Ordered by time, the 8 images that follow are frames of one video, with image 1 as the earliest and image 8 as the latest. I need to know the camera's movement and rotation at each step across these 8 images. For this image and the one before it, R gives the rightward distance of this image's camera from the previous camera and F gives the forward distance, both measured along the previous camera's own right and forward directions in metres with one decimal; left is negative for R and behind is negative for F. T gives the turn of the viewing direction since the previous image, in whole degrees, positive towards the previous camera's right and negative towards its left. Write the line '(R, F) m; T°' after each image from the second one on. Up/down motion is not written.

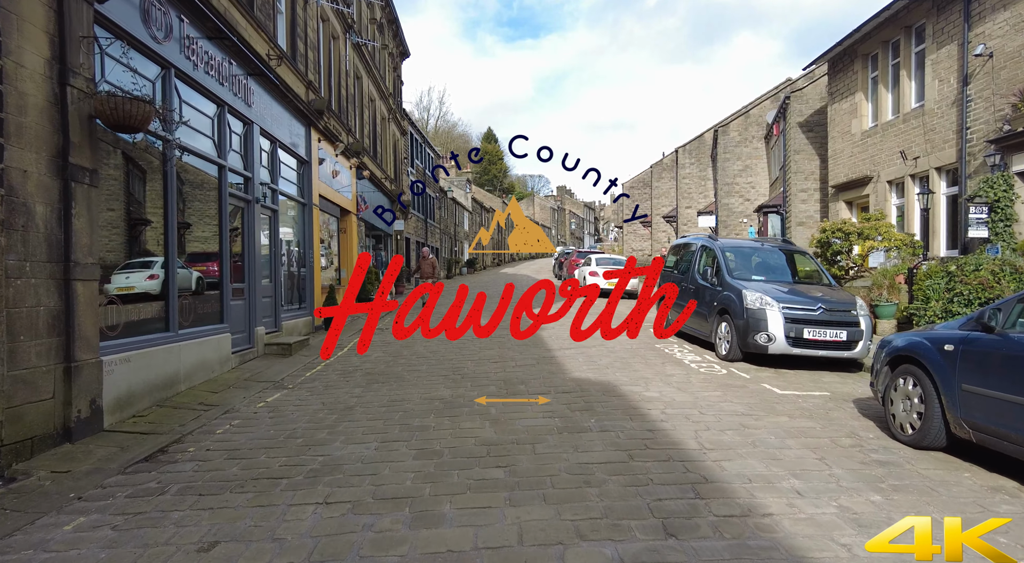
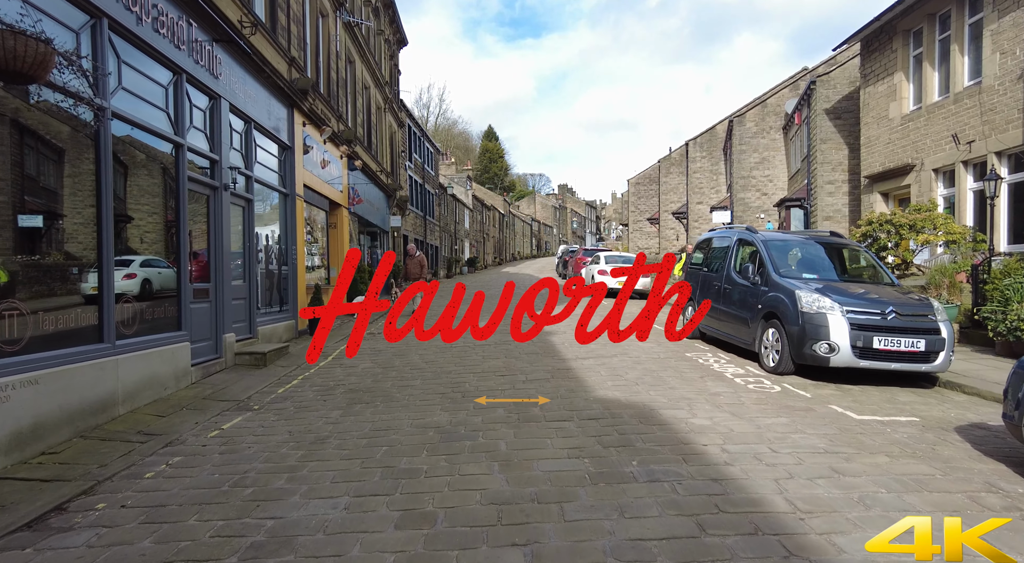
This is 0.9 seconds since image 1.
(-0.1, +1.2) m; 0°
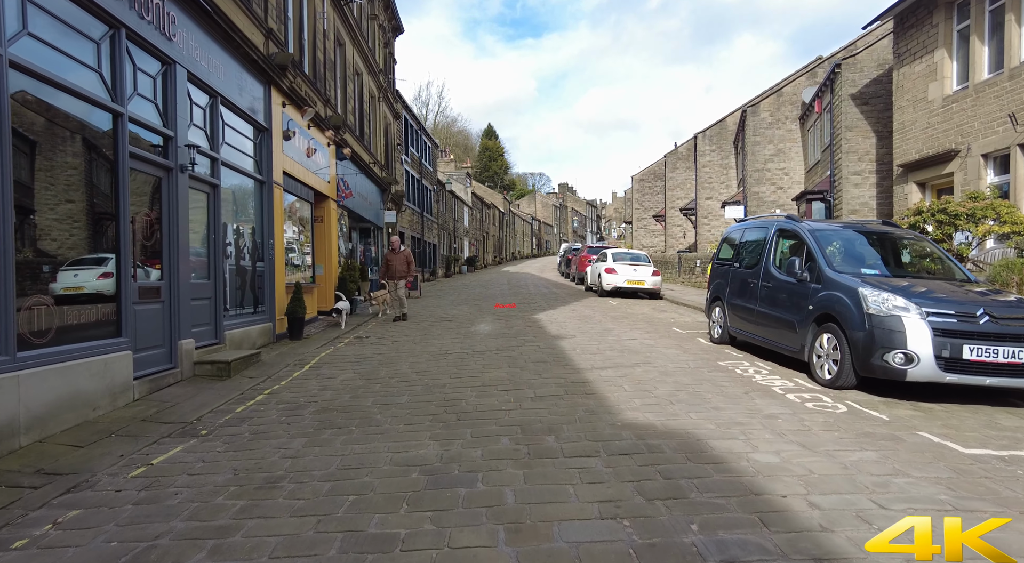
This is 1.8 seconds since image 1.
(-0.1, +1.1) m; 0°
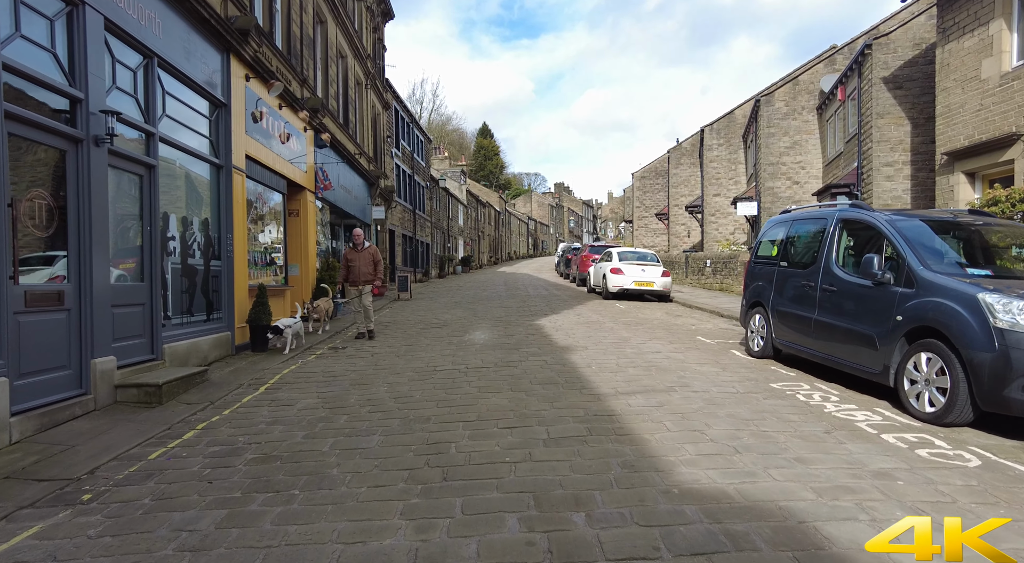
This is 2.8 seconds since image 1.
(-0.1, +1.4) m; 0°
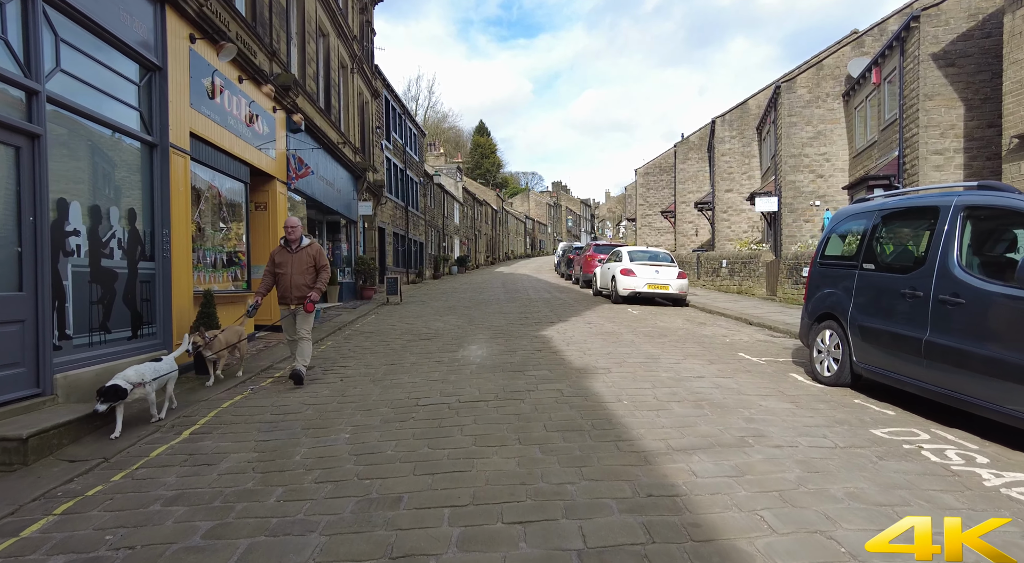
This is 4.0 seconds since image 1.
(-0.1, +1.6) m; 0°
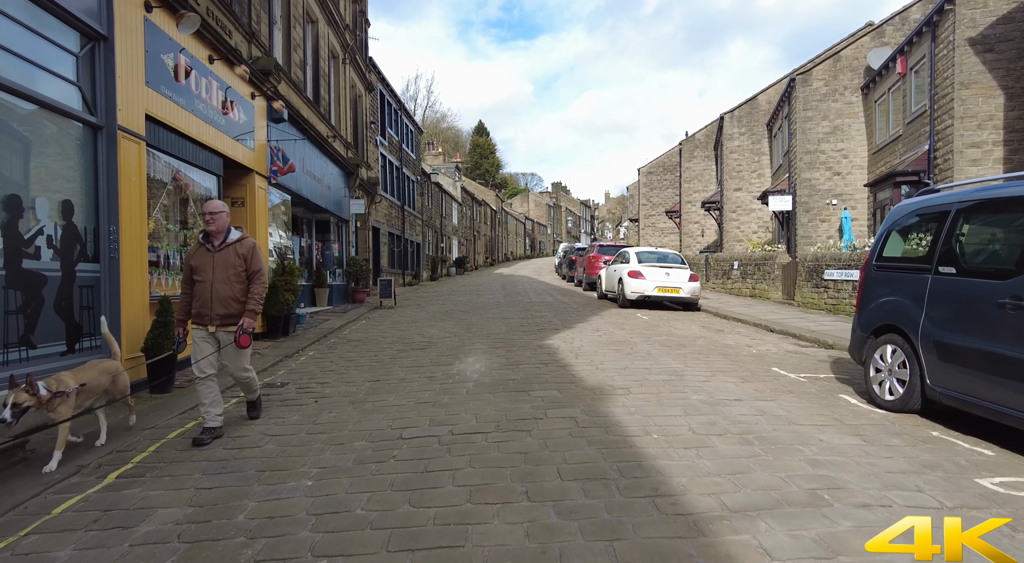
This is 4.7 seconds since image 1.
(0.0, +0.9) m; 0°
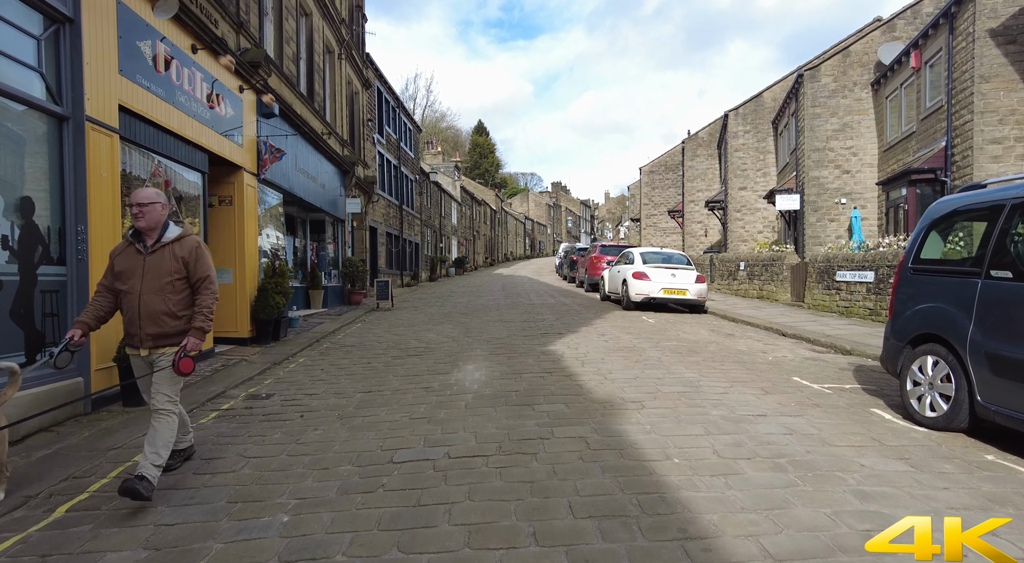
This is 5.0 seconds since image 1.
(0.0, +0.5) m; 0°
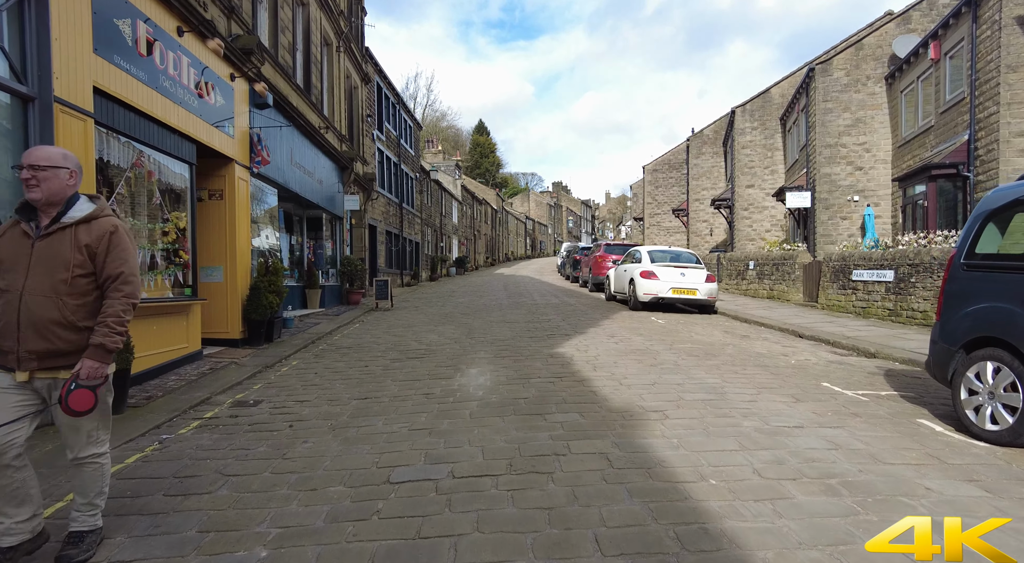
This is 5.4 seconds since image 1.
(-0.1, +0.5) m; 0°
